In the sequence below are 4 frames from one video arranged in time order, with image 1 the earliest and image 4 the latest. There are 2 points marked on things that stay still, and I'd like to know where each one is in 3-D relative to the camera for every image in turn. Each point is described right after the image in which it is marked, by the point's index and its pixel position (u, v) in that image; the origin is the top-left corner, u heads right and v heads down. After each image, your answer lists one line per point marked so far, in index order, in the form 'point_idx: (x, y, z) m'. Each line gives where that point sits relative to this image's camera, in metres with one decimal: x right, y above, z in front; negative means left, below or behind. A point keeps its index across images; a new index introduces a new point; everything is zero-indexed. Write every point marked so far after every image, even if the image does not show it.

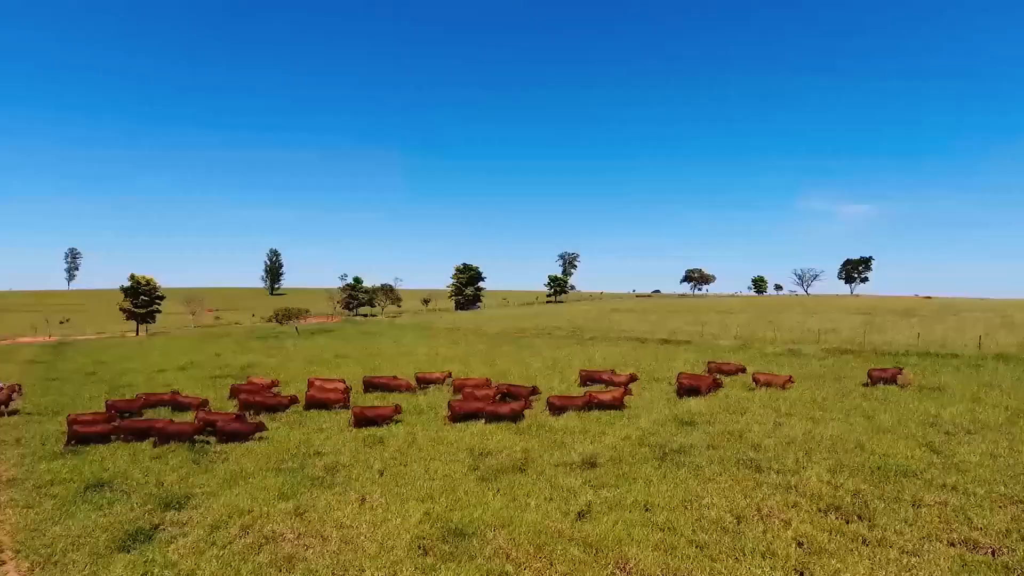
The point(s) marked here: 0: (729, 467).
0: (+5.0, -4.2, +11.4) m
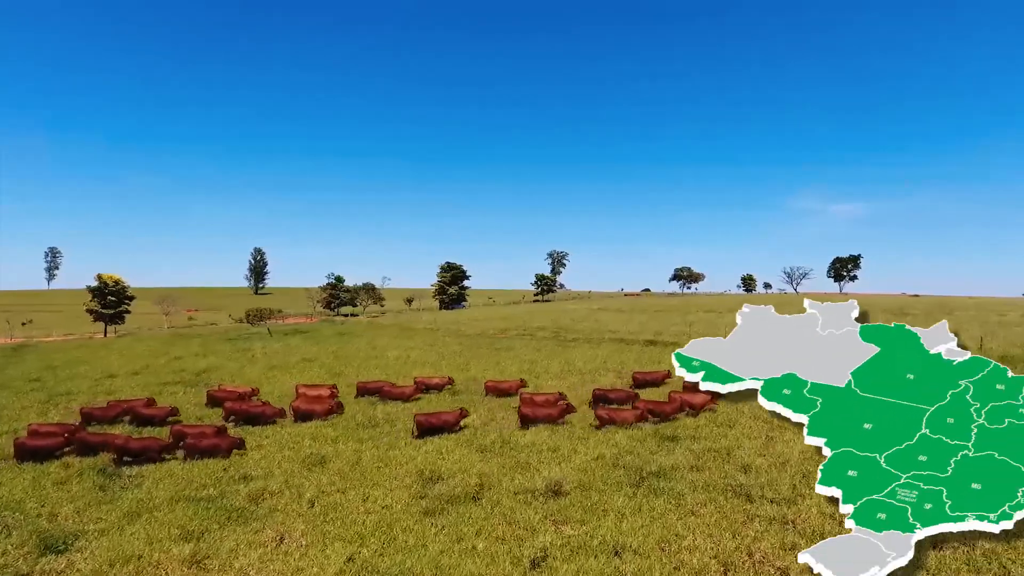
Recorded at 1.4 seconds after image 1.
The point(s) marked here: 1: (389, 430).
0: (+4.1, -4.2, +9.8) m
1: (-3.7, -4.3, +14.8) m
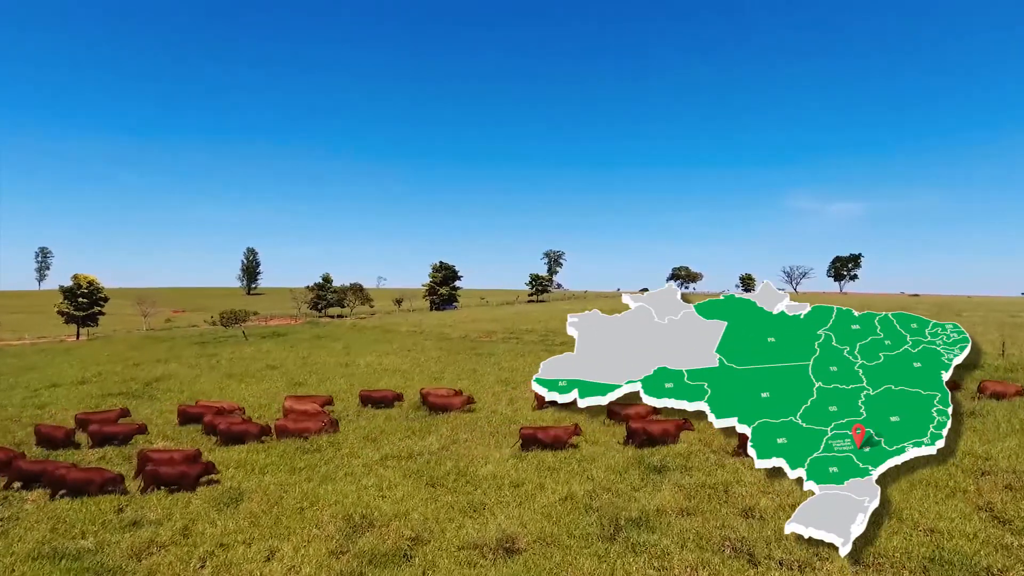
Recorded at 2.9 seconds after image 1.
0: (+3.1, -4.2, +7.7) m
1: (-4.7, -4.3, +12.7) m
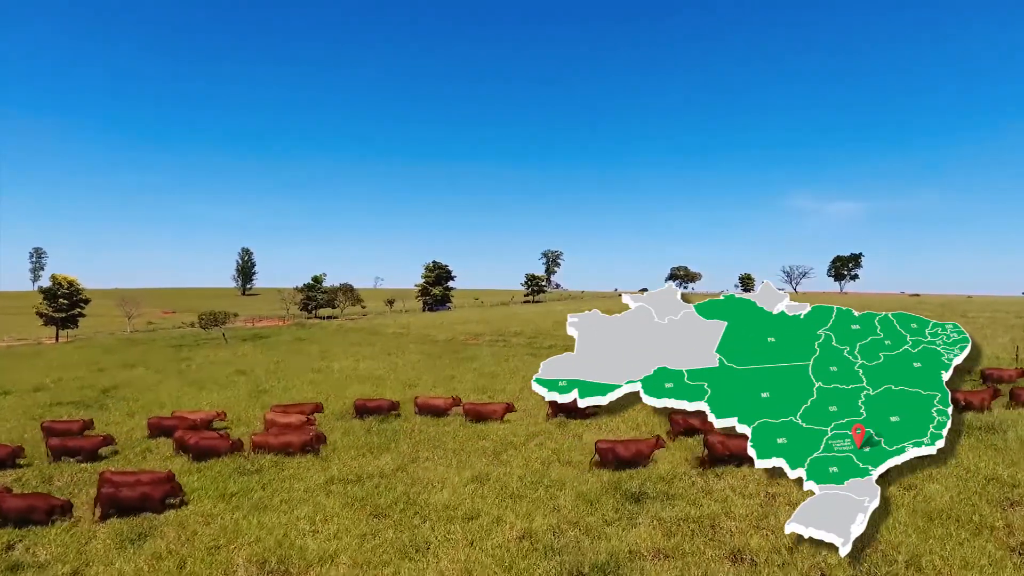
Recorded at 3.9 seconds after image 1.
0: (+2.2, -4.2, +6.2) m
1: (-5.5, -4.4, +11.3) m
